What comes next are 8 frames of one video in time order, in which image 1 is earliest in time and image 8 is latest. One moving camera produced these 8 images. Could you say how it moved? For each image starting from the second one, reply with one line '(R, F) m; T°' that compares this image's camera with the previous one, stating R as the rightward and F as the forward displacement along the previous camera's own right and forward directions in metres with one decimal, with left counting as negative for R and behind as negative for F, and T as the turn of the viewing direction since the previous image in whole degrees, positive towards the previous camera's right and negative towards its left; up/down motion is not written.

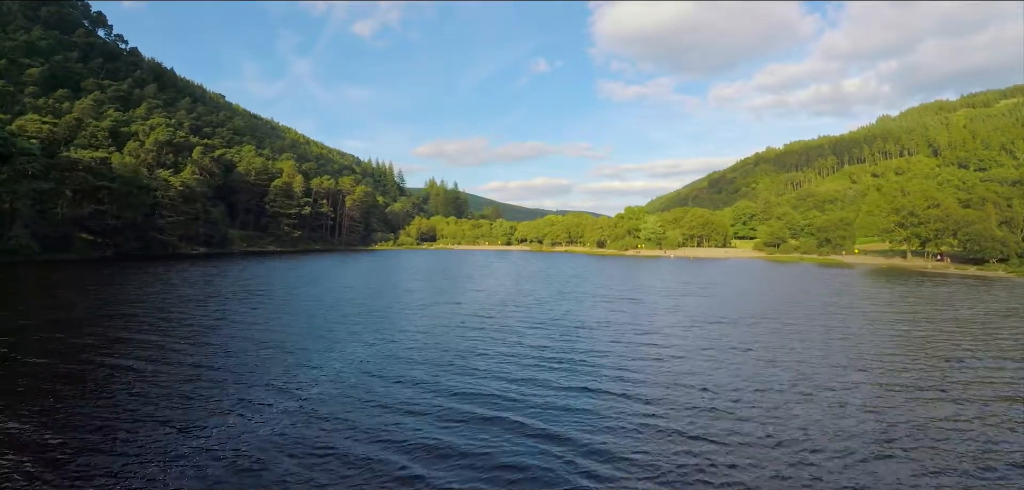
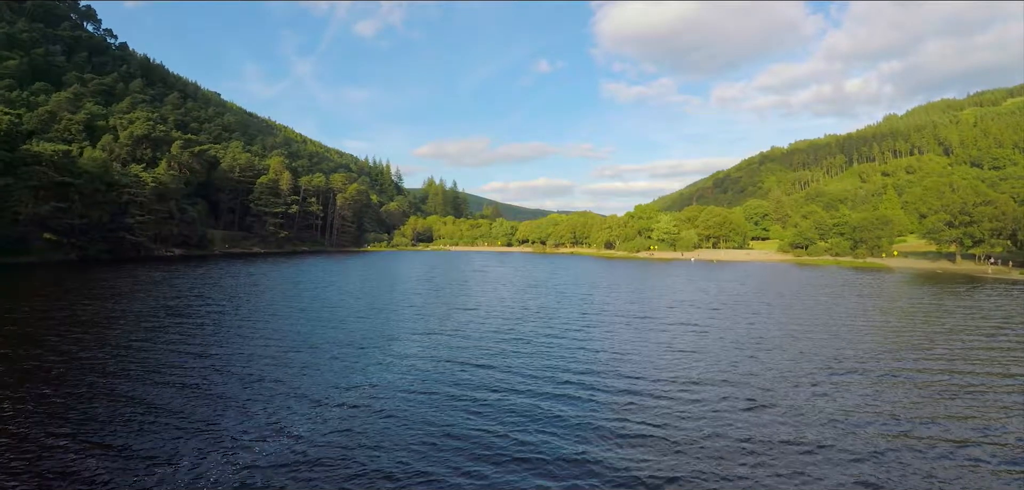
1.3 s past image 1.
(-0.1, +6.5) m; 0°
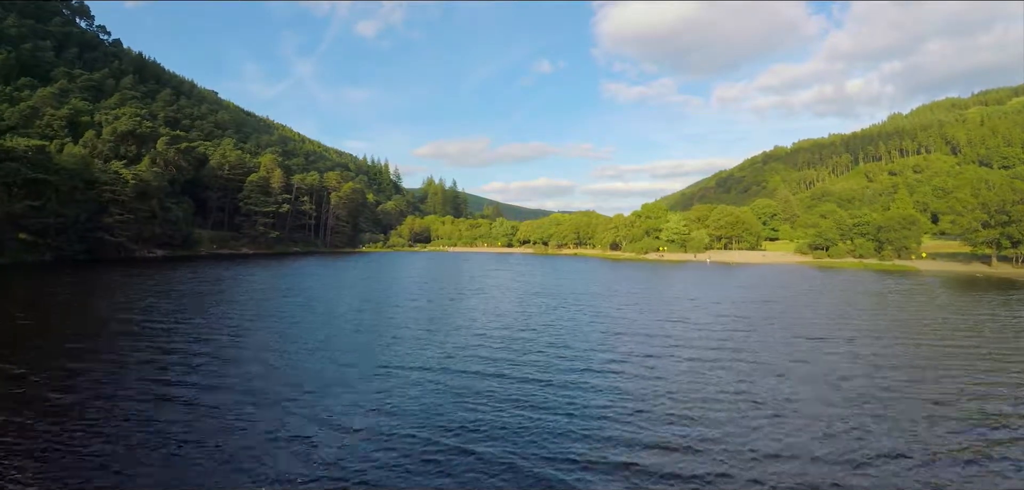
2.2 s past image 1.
(0.0, +4.0) m; 0°
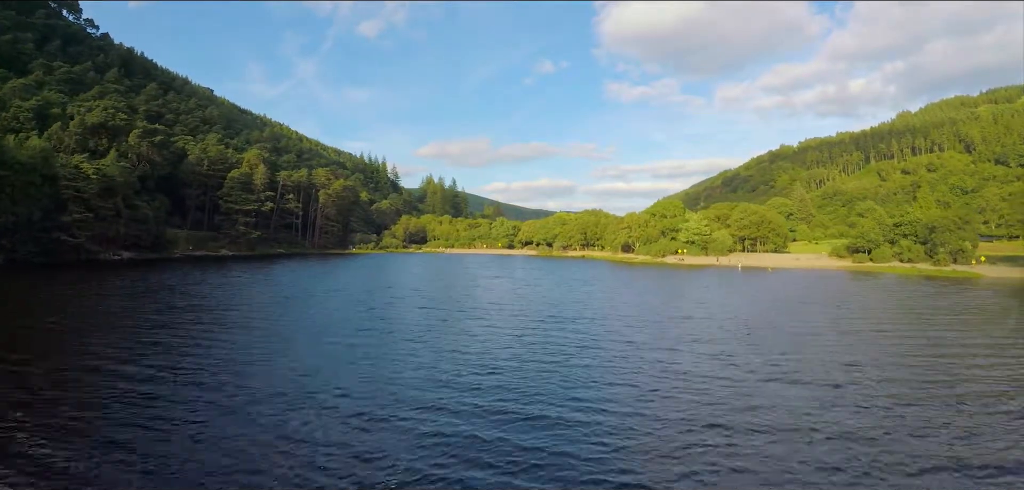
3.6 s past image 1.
(0.0, +6.9) m; 0°
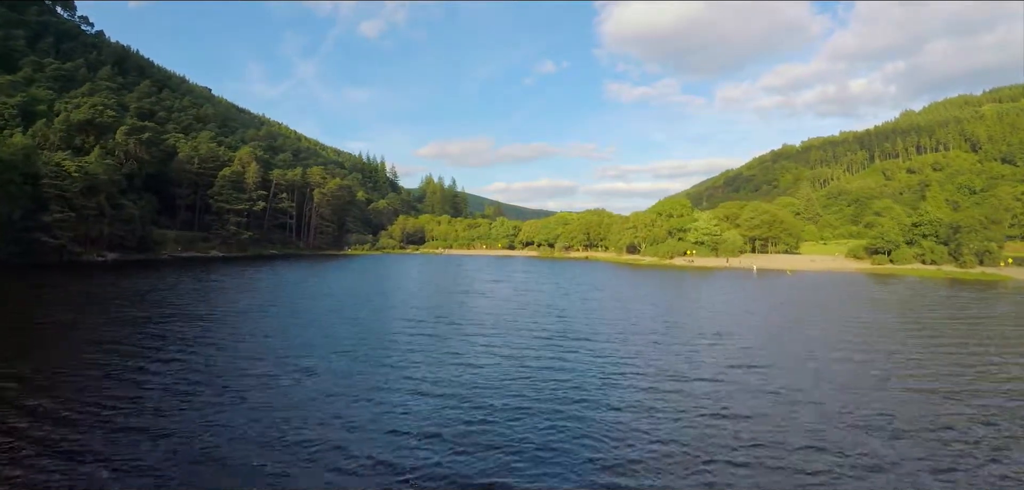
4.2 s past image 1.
(0.0, +2.8) m; 0°
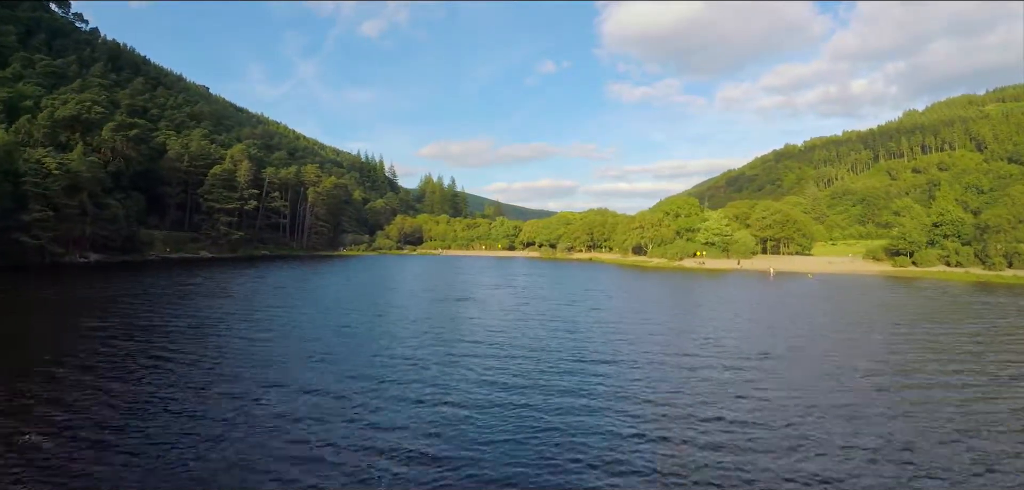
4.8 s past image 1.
(0.0, +2.8) m; 0°
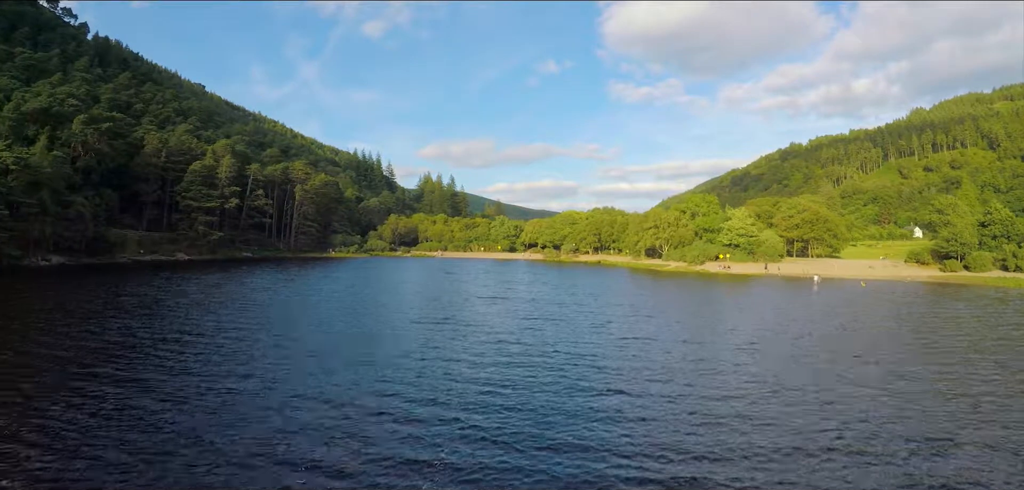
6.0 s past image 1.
(+0.1, +5.6) m; 0°
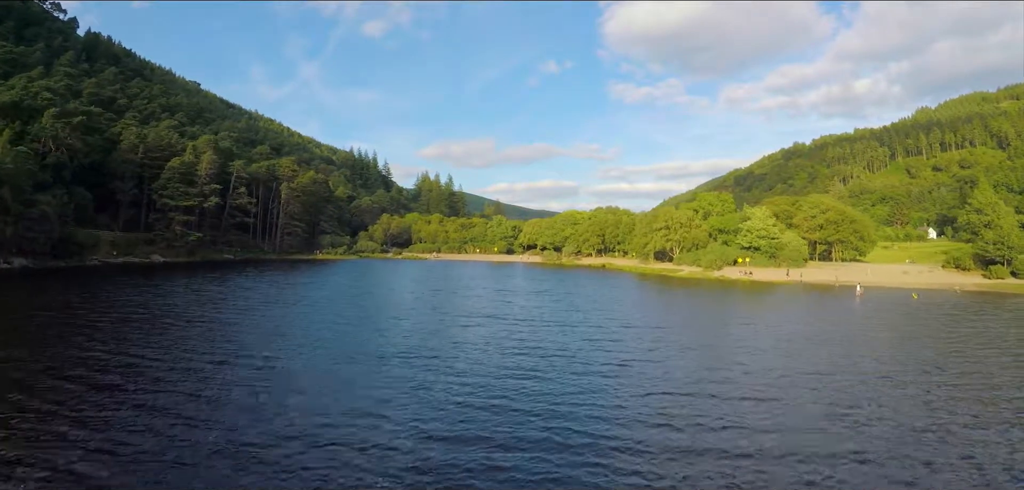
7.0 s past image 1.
(+0.3, +4.5) m; 0°
